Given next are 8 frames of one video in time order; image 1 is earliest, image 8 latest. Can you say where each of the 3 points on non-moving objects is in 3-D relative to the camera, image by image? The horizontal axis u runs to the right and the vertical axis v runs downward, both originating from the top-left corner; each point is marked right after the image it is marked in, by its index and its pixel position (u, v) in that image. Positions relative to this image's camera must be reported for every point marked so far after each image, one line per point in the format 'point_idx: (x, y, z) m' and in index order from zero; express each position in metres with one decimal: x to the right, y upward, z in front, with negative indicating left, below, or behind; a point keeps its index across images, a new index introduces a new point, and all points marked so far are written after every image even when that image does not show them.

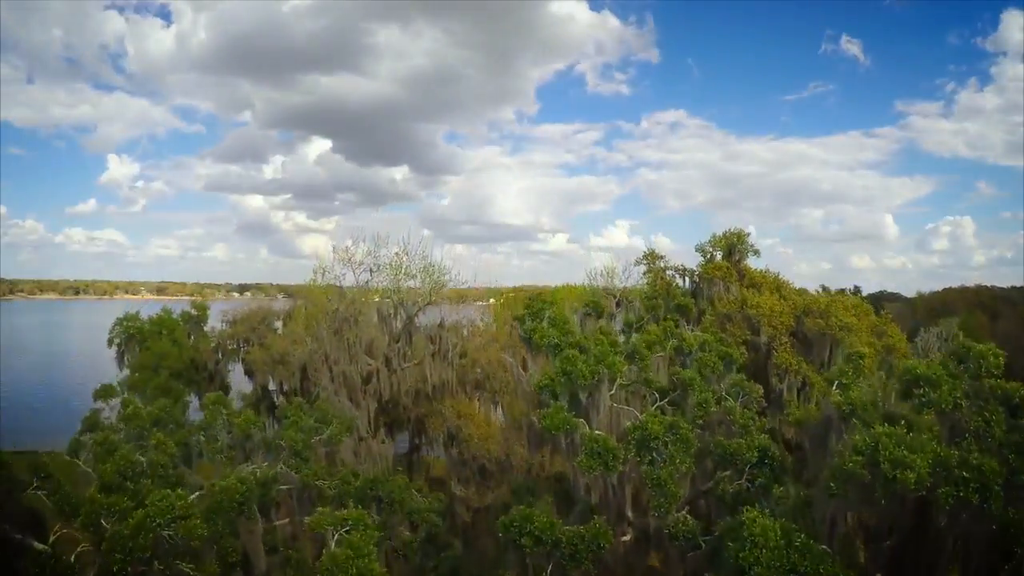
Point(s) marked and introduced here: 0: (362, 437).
0: (-4.3, -4.2, +17.6) m
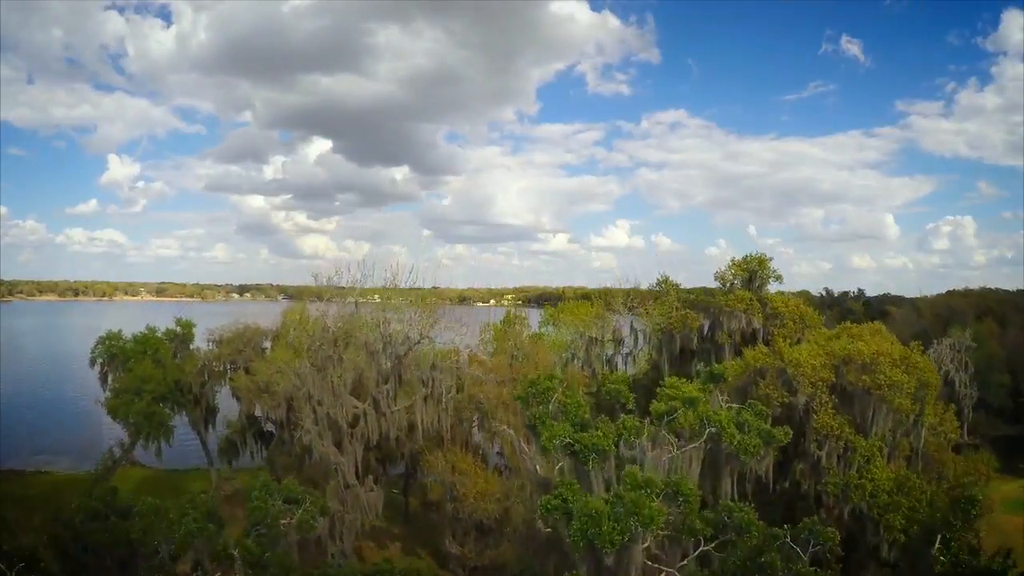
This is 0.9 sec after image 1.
0: (-4.2, -5.1, +16.2) m
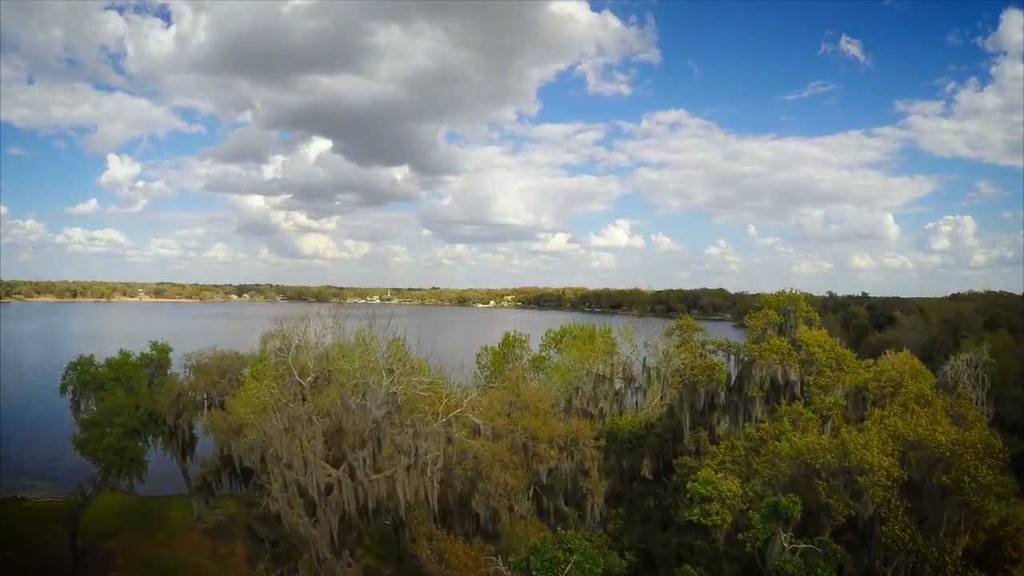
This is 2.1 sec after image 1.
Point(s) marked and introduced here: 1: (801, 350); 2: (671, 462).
0: (-4.3, -6.1, +14.1) m
1: (+7.7, -1.7, +16.5) m
2: (+4.7, -5.0, +18.4) m
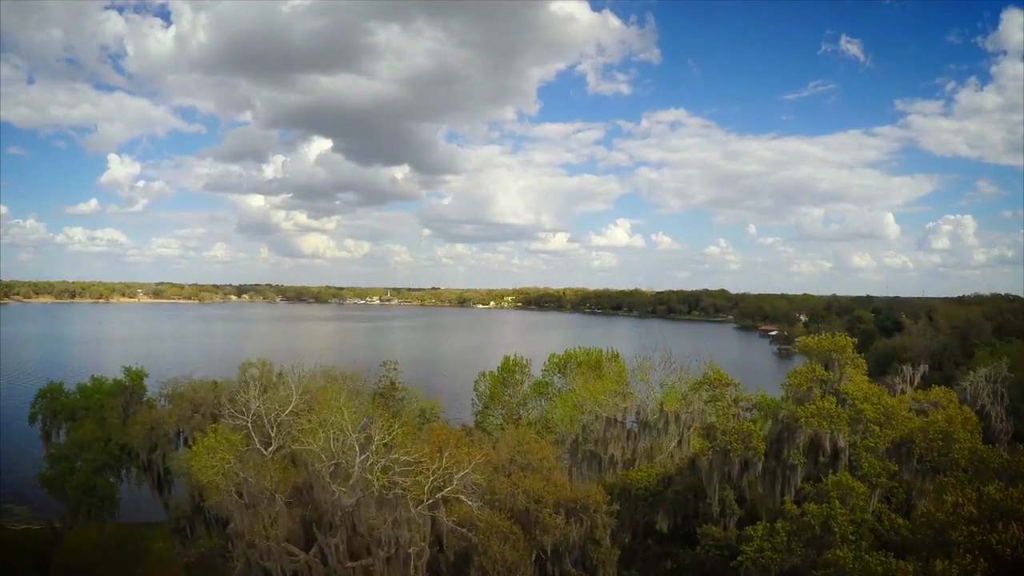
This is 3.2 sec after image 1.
0: (-4.3, -7.1, +12.1) m
1: (+7.7, -2.7, +14.5) m
2: (+4.7, -6.0, +16.3) m
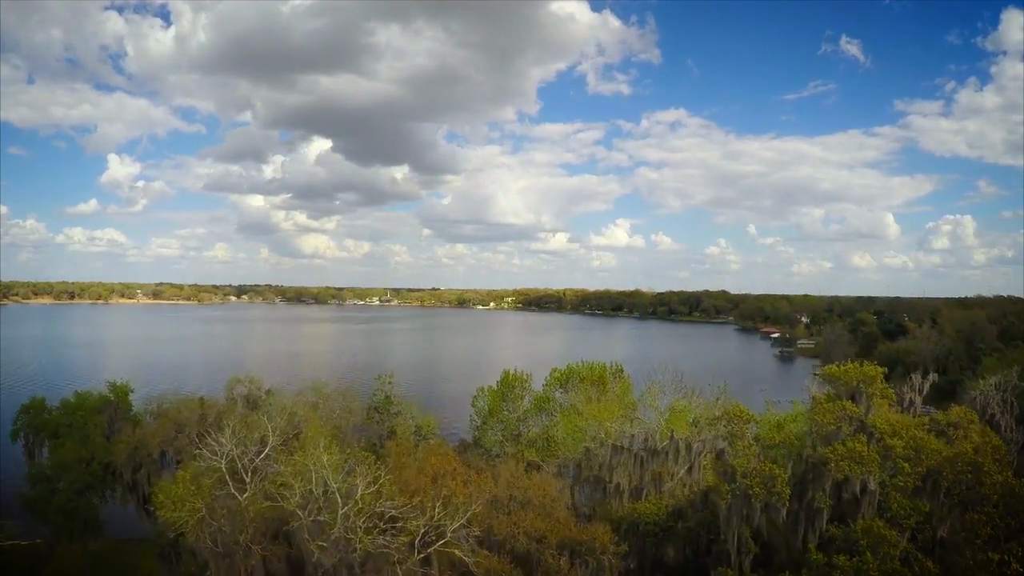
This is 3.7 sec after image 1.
0: (-4.3, -7.6, +11.1) m
1: (+7.7, -3.2, +13.4) m
2: (+4.7, -6.5, +15.3) m
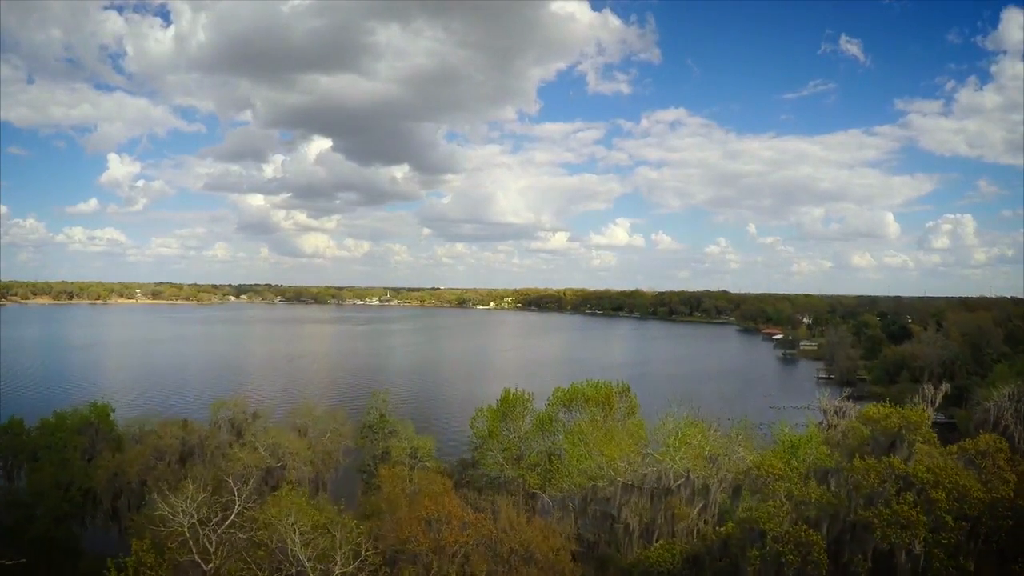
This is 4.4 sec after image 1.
0: (-4.3, -8.3, +9.8) m
1: (+7.7, -3.8, +12.2) m
2: (+4.7, -7.2, +14.1) m
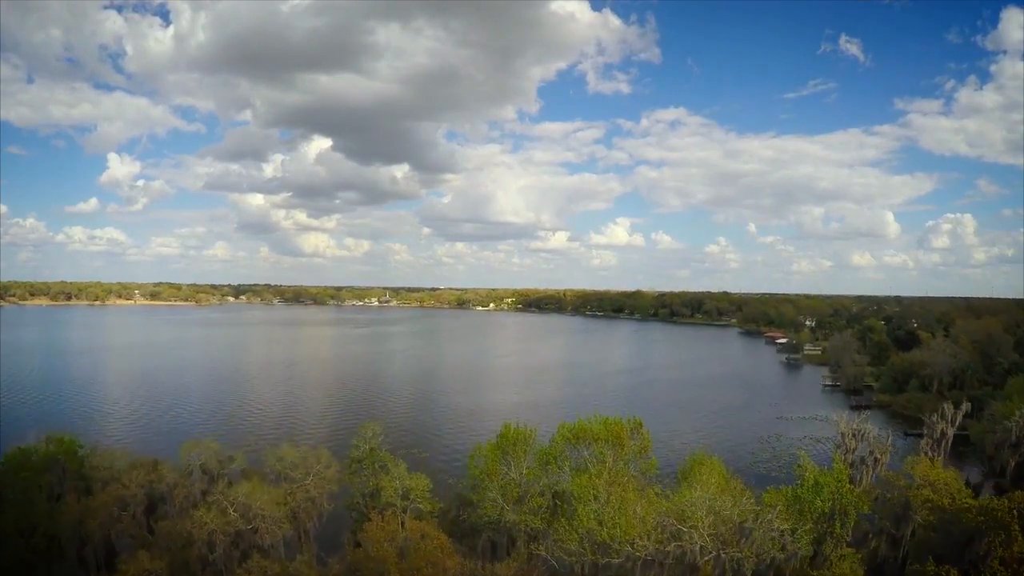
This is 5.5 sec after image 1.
0: (-4.2, -9.3, +7.9) m
1: (+7.8, -4.9, +10.2) m
2: (+4.8, -8.2, +12.1) m
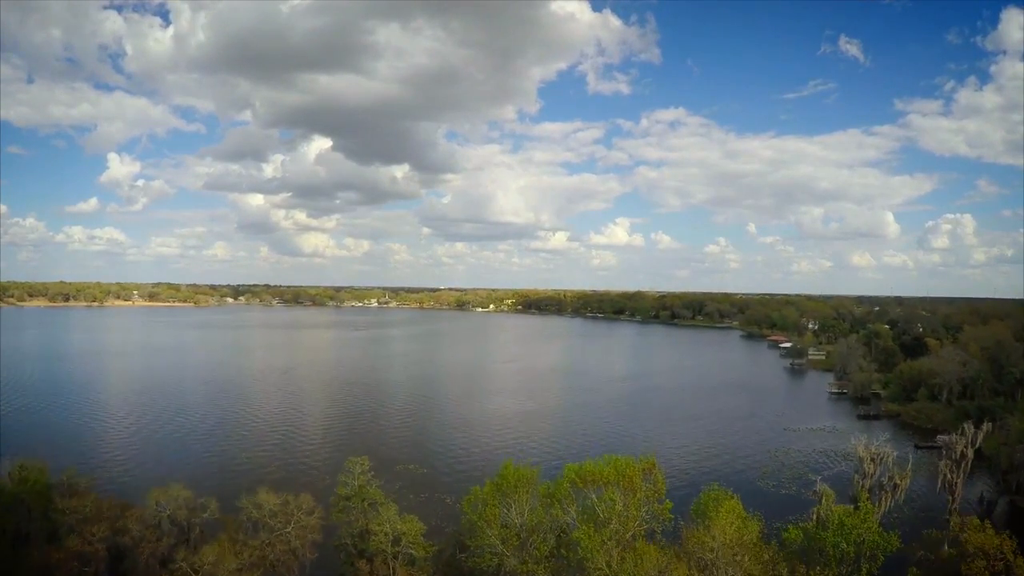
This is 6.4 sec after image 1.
0: (-4.0, -10.3, +6.0) m
1: (+8.0, -5.9, +8.3) m
2: (+5.0, -9.2, +10.2) m
